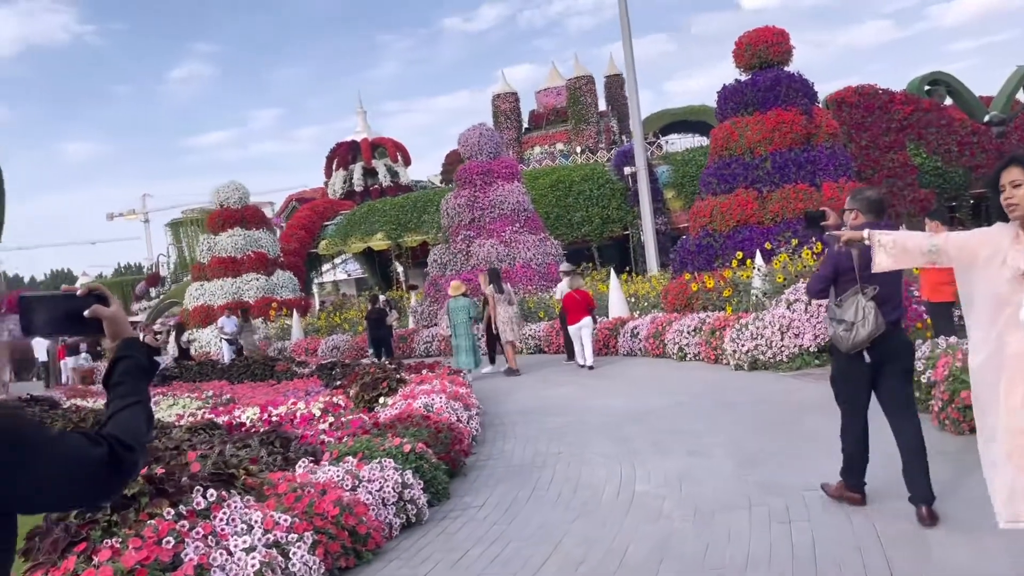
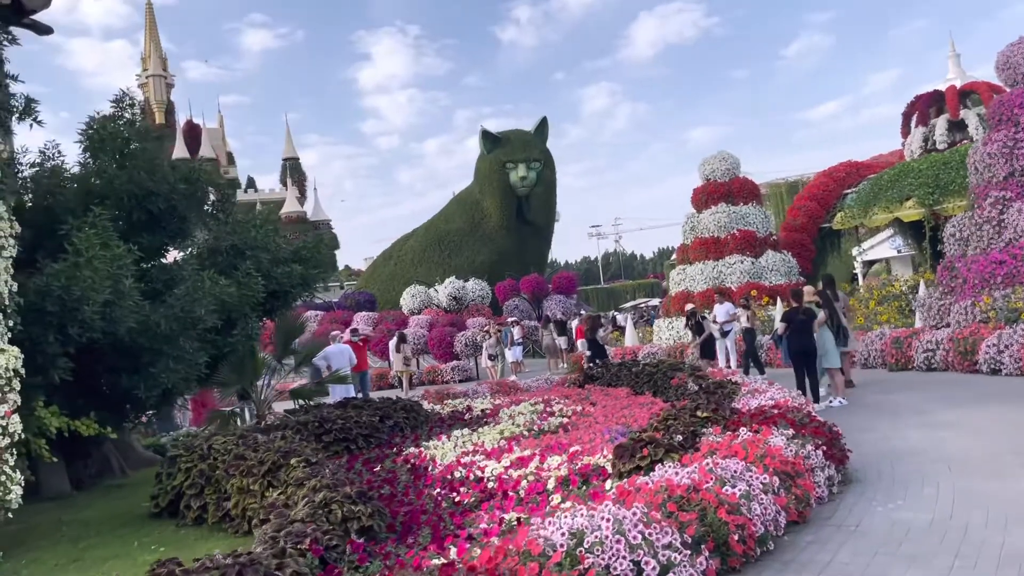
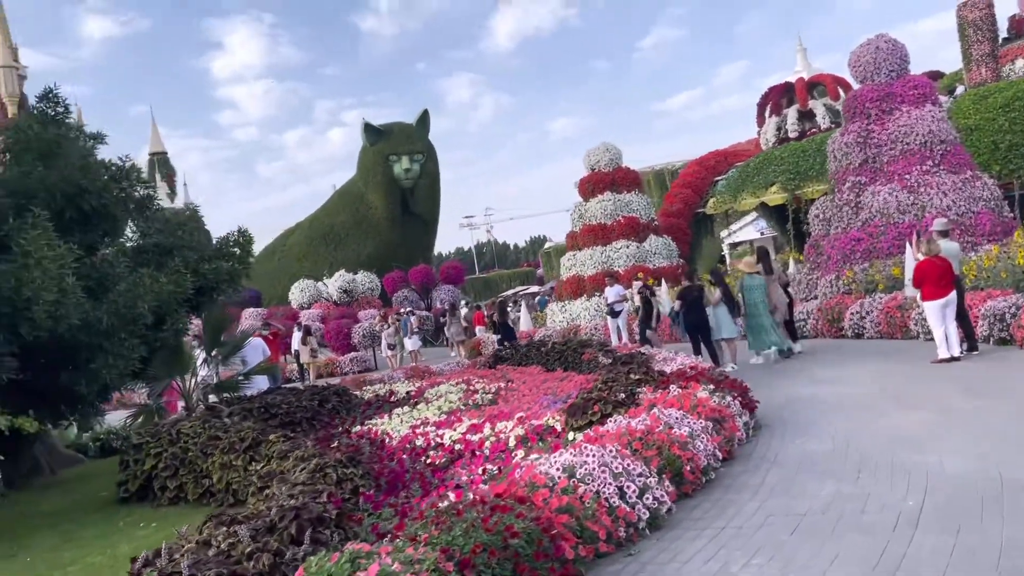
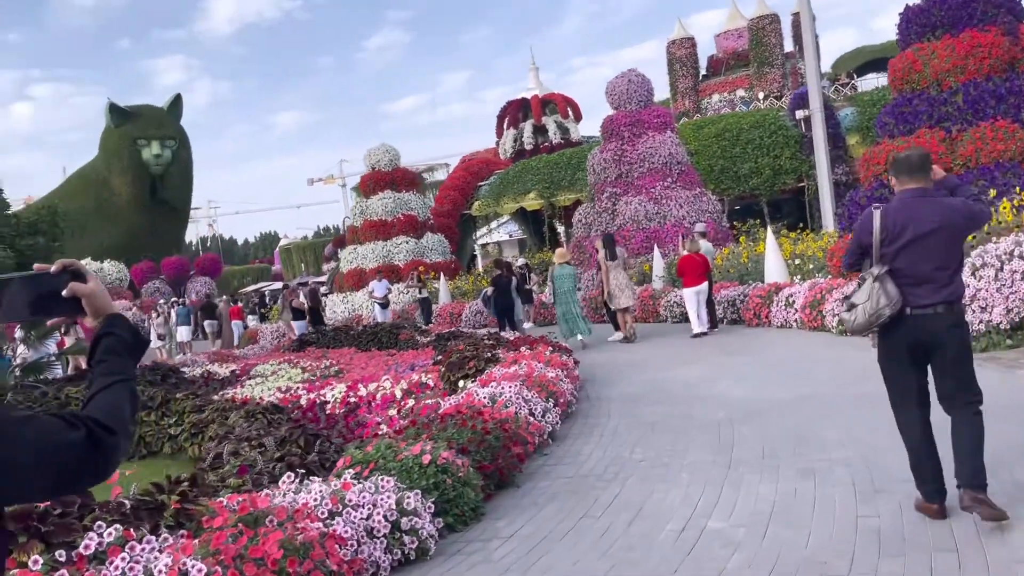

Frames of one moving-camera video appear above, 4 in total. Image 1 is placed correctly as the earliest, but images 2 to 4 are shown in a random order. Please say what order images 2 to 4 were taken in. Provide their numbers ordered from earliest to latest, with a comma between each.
4, 3, 2
